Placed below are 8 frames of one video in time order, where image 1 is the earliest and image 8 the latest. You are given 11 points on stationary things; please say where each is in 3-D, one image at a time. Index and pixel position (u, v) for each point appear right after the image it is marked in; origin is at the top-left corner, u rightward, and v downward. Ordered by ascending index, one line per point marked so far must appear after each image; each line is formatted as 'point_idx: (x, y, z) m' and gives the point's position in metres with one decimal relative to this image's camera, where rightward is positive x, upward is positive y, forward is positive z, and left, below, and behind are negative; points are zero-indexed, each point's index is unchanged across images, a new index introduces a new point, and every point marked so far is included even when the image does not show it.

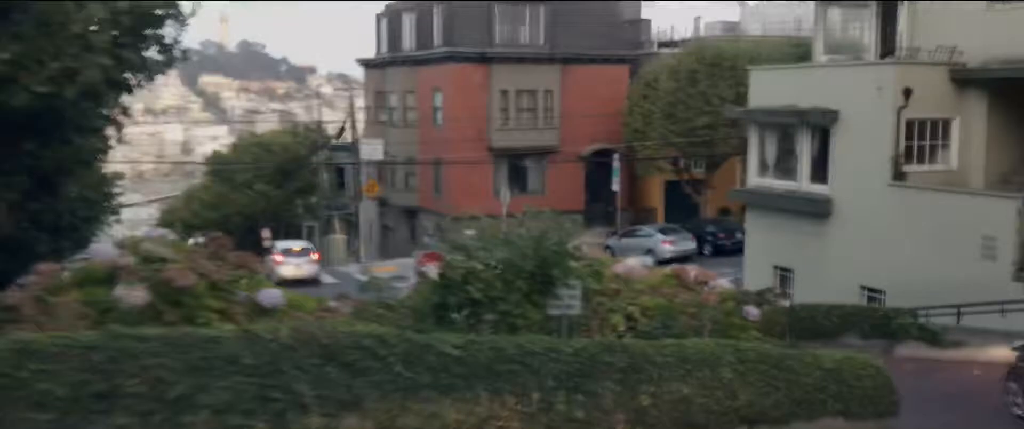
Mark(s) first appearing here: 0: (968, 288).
0: (+8.4, -1.4, +19.5) m
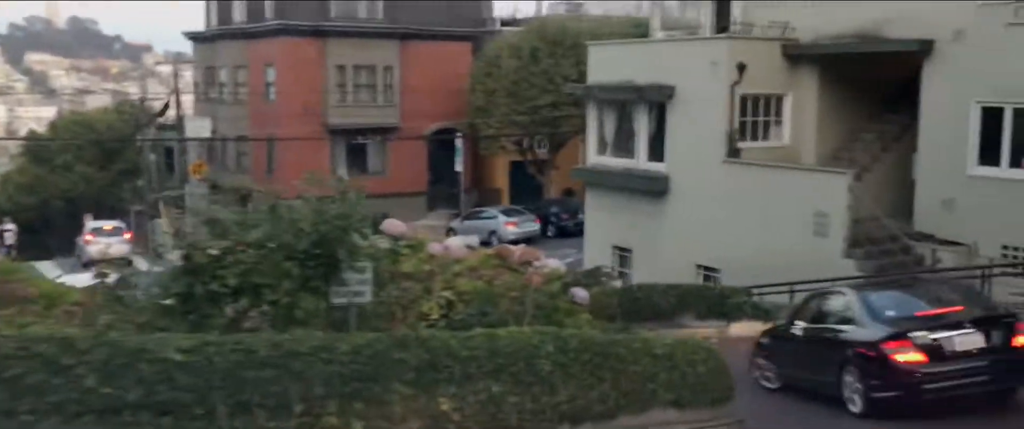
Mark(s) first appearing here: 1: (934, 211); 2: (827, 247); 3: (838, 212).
0: (+5.3, -0.9, +19.5) m
1: (+7.3, +0.1, +18.7) m
2: (+5.6, -0.6, +18.9) m
3: (+5.7, 0.0, +18.5) m
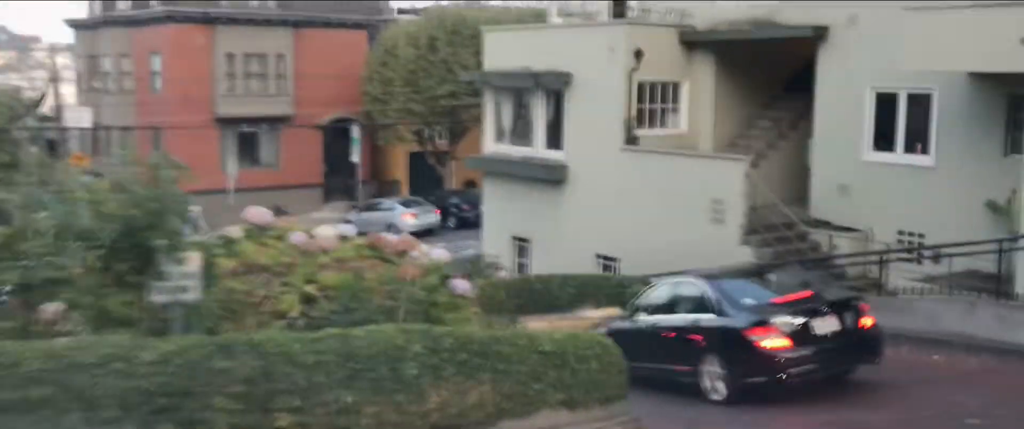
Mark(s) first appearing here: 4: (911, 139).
0: (+3.4, -0.7, +19.2) m
1: (+5.5, +0.3, +18.6) m
2: (+3.7, -0.4, +18.6) m
3: (+3.8, +0.3, +18.2) m
4: (+6.6, +1.2, +17.6) m
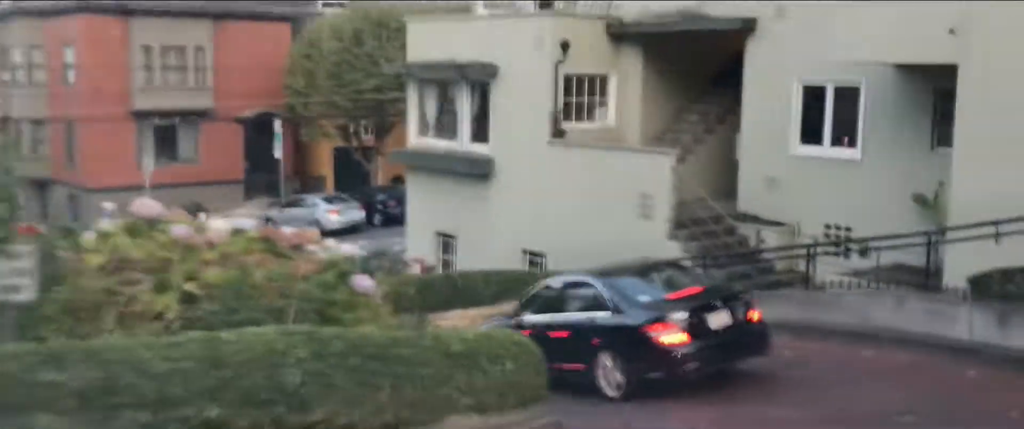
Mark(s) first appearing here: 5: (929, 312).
0: (+2.0, -0.6, +18.8) m
1: (+4.1, +0.4, +18.3) m
2: (+2.4, -0.3, +18.2) m
3: (+2.5, +0.4, +17.8) m
4: (+5.3, +1.3, +17.4) m
5: (+4.7, -1.1, +12.0) m
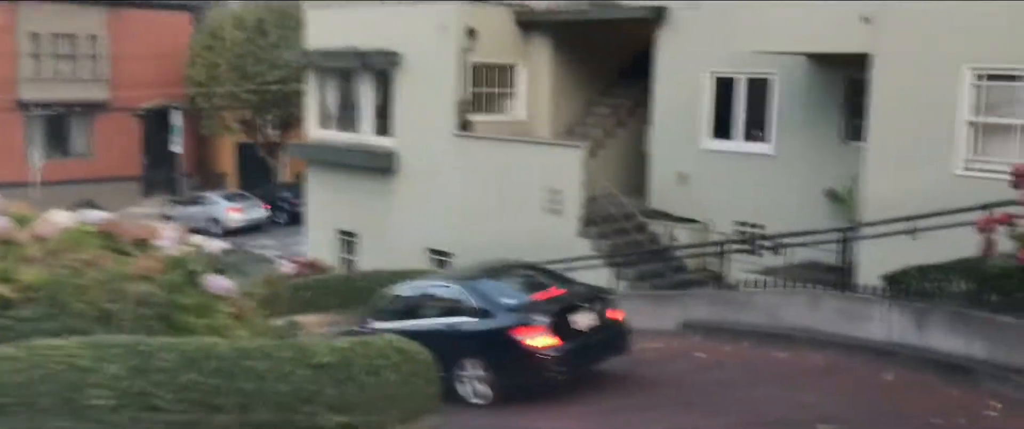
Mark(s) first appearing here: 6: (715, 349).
0: (+0.4, -0.5, +18.1) m
1: (+2.5, +0.5, +17.7) m
2: (+0.8, -0.2, +17.5) m
3: (+1.0, +0.4, +17.1) m
4: (+3.8, +1.4, +16.9) m
5: (+3.6, -1.1, +11.5) m
6: (+2.4, -1.6, +12.4) m
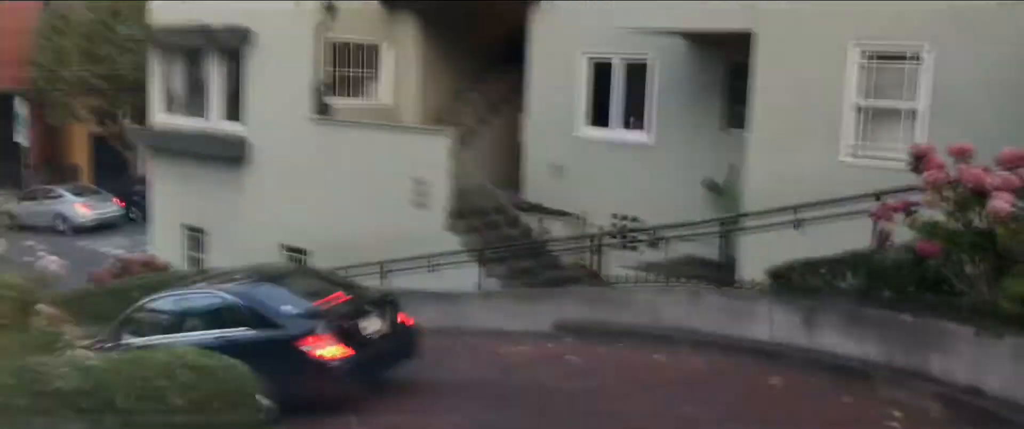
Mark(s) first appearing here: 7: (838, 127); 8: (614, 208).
0: (-1.8, -0.4, +16.6) m
1: (+0.4, +0.6, +16.6) m
2: (-1.3, -0.1, +16.1) m
3: (-1.1, +0.6, +15.8) m
4: (+1.7, +1.5, +15.9) m
5: (+2.1, -0.9, +10.5) m
6: (+0.8, -1.5, +11.3) m
7: (+3.6, +1.0, +11.9) m
8: (+1.5, +0.1, +15.7) m
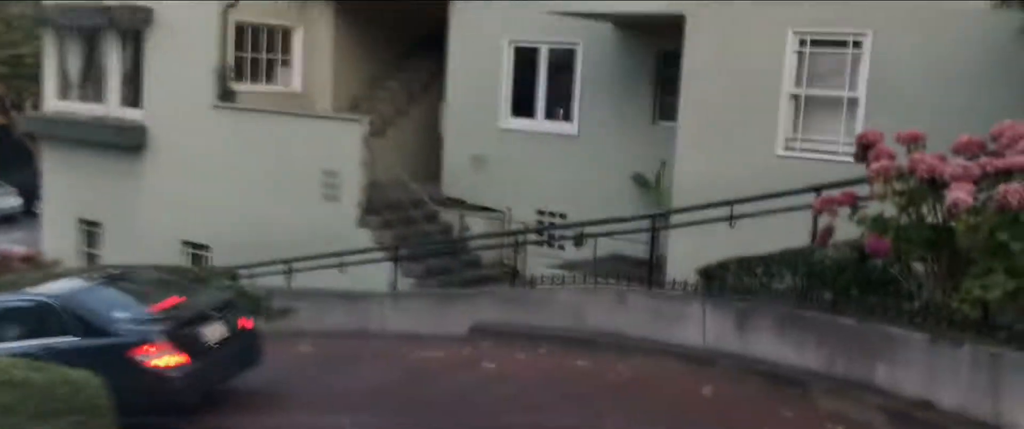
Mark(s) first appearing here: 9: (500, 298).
0: (-3.0, -0.3, +15.6) m
1: (-0.8, +0.7, +15.6) m
2: (-2.5, 0.0, +15.1) m
3: (-2.3, +0.6, +14.7) m
4: (+0.6, +1.6, +15.0) m
5: (+1.3, -0.9, +9.7) m
6: (-0.1, -1.4, +10.4) m
7: (+2.7, +1.0, +11.2) m
8: (+0.4, +0.2, +14.9) m
9: (-0.1, -0.9, +11.2) m
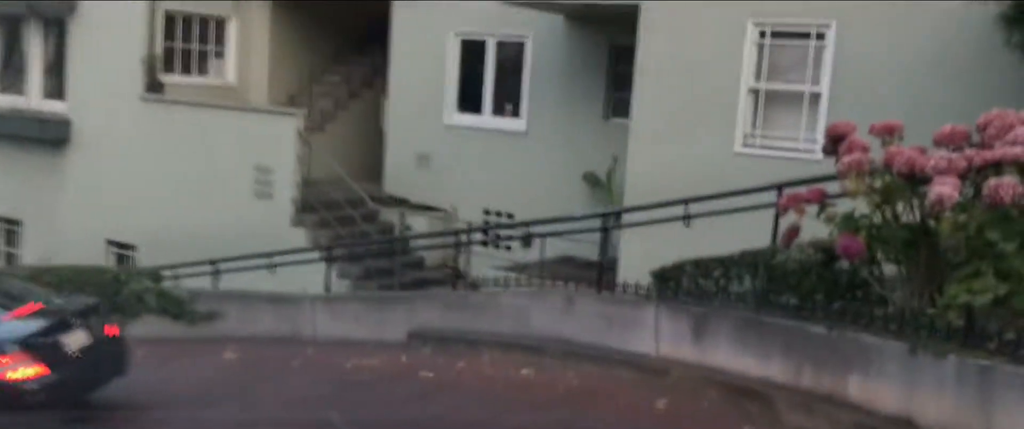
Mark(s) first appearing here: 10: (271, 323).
0: (-3.8, -0.3, +14.7) m
1: (-1.6, +0.7, +14.8) m
2: (-3.2, 0.0, +14.2) m
3: (-3.0, +0.6, +13.9) m
4: (-0.2, +1.6, +14.3) m
5: (+0.8, -0.9, +9.0) m
6: (-0.6, -1.4, +9.6) m
7: (+2.2, +1.0, +10.6) m
8: (-0.4, +0.2, +14.1) m
9: (-0.7, -0.9, +10.5) m
10: (-2.7, -1.2, +11.8) m
